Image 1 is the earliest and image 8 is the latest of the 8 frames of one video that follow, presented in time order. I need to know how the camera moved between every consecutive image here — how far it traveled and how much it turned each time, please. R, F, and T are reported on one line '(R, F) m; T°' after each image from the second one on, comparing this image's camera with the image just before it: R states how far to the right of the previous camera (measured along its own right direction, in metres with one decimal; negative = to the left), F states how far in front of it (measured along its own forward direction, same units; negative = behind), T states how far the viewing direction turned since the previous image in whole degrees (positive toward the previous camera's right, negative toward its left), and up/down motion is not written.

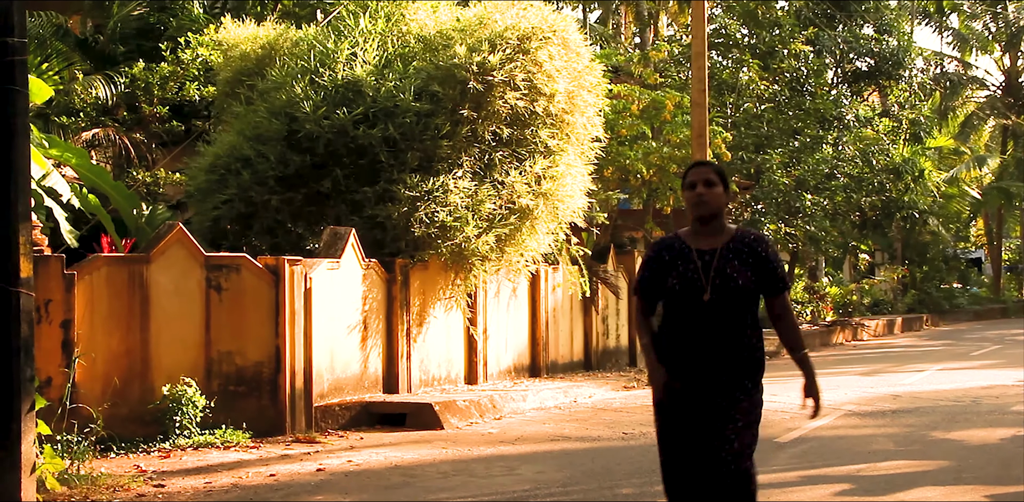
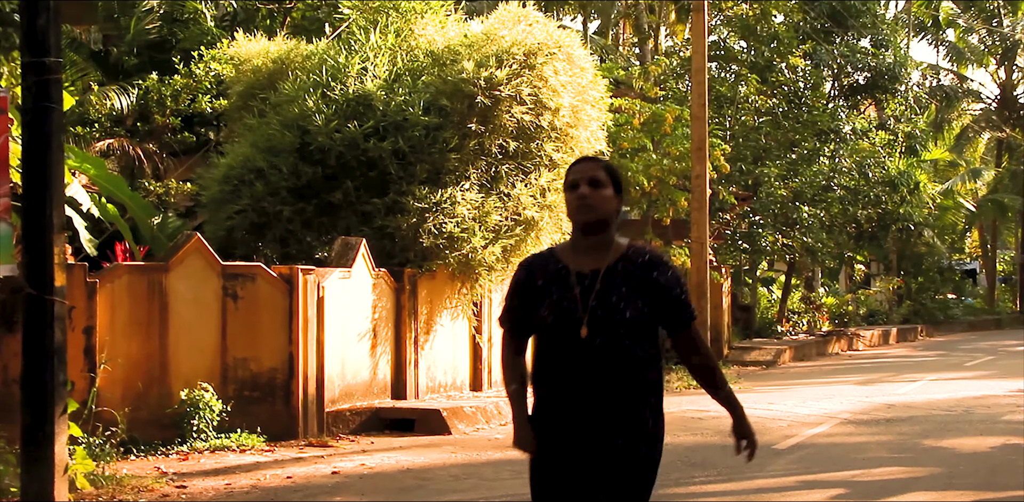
(-0.1, -0.3) m; 0°
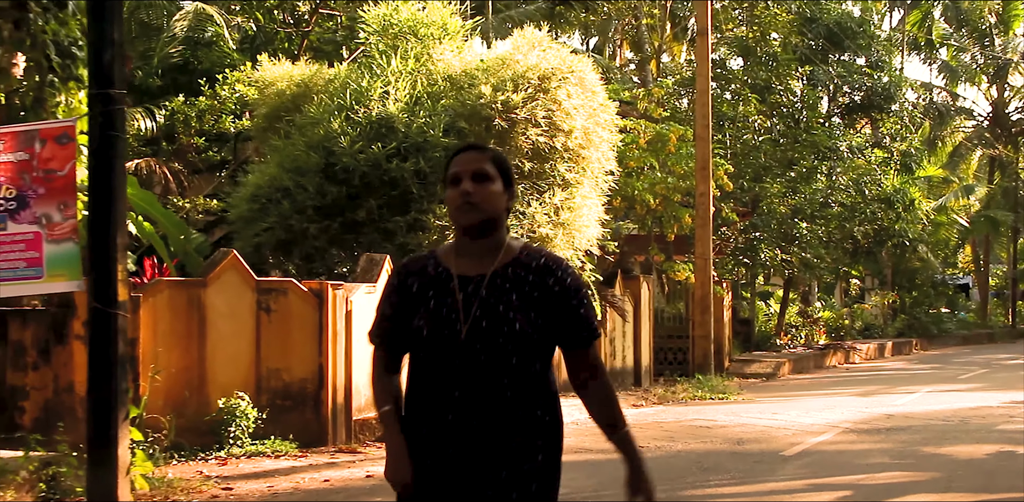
(-0.2, -0.5) m; 0°
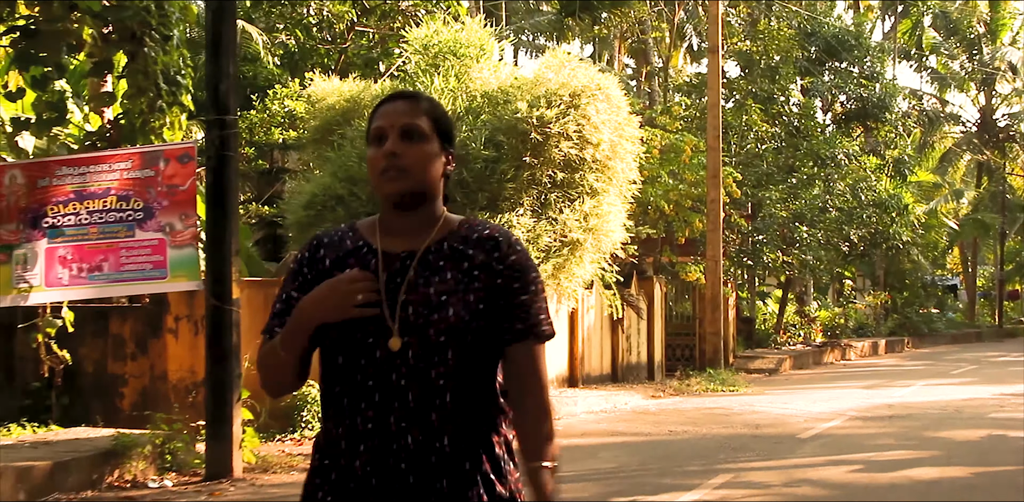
(-0.5, -1.0) m; +1°
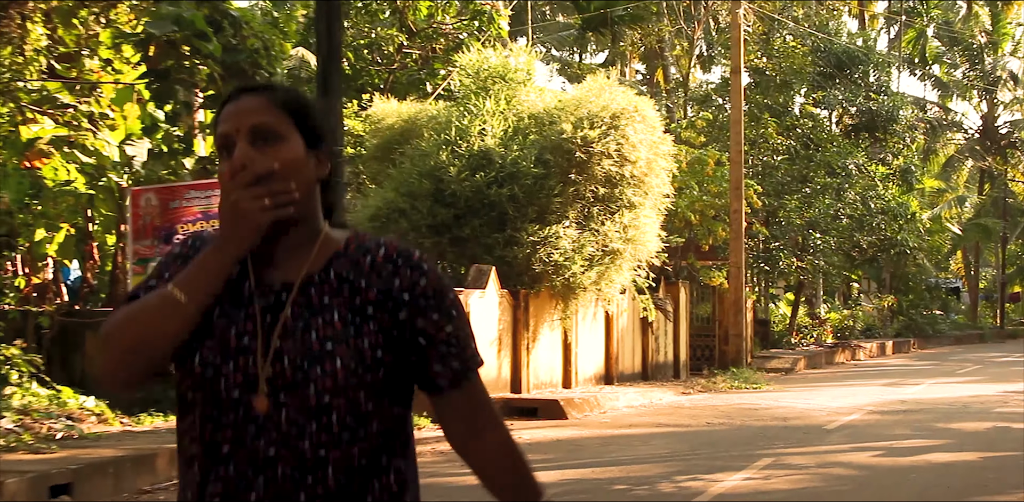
(-0.5, -1.2) m; 0°
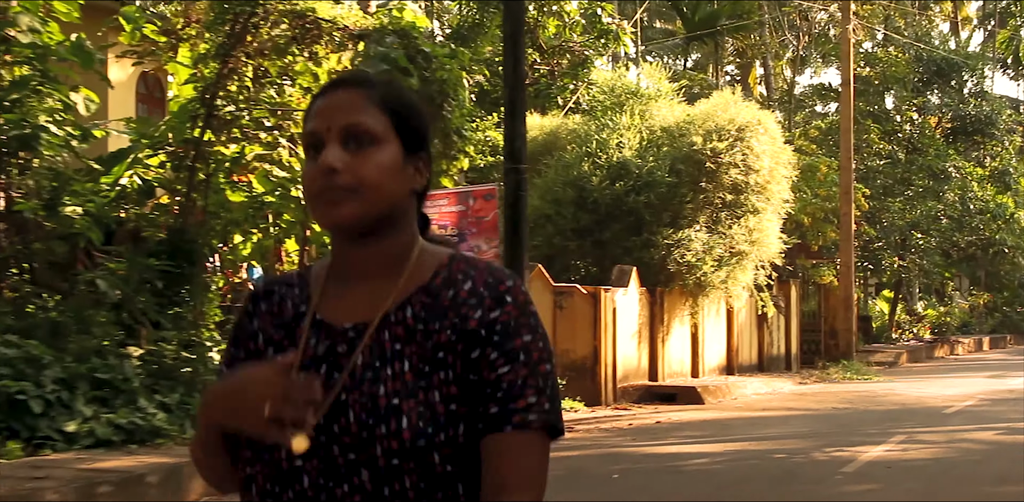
(-0.7, -1.4) m; -3°
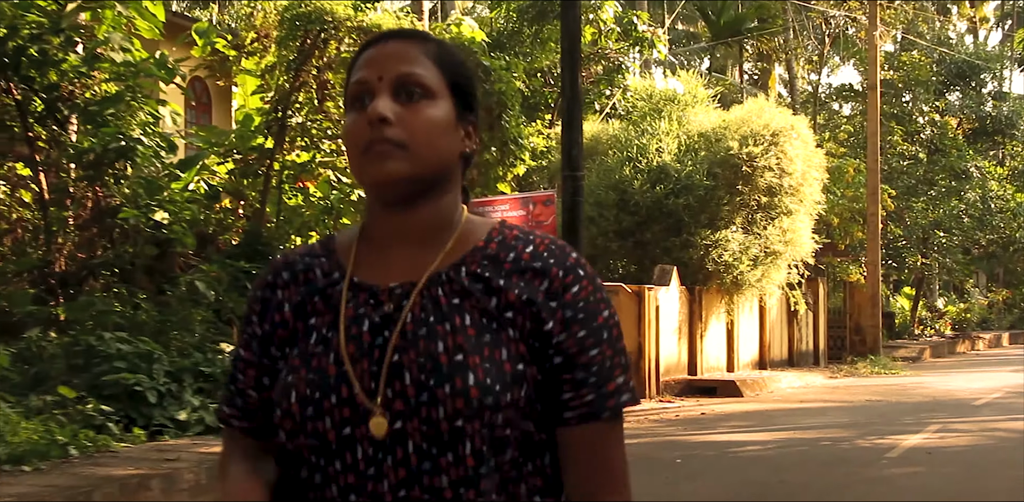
(-0.4, -0.7) m; -1°
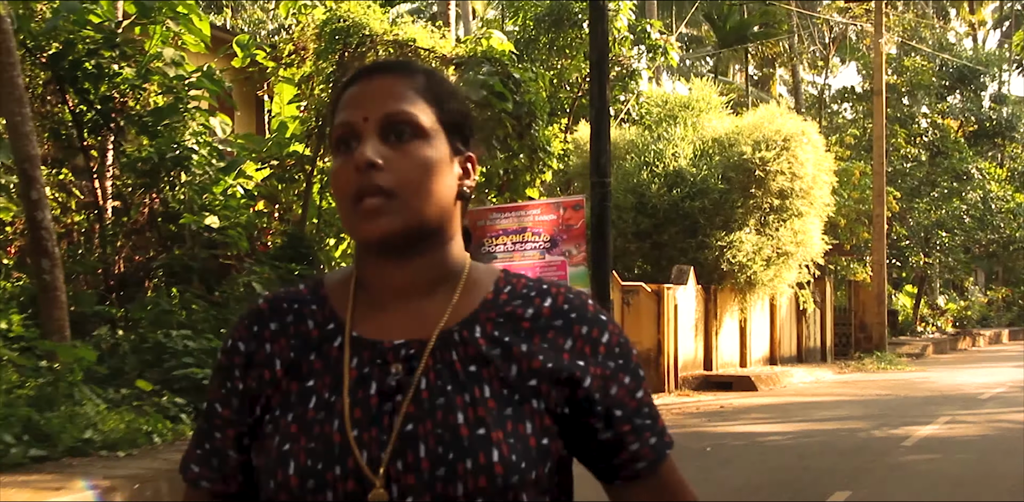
(-0.3, -0.6) m; 0°
